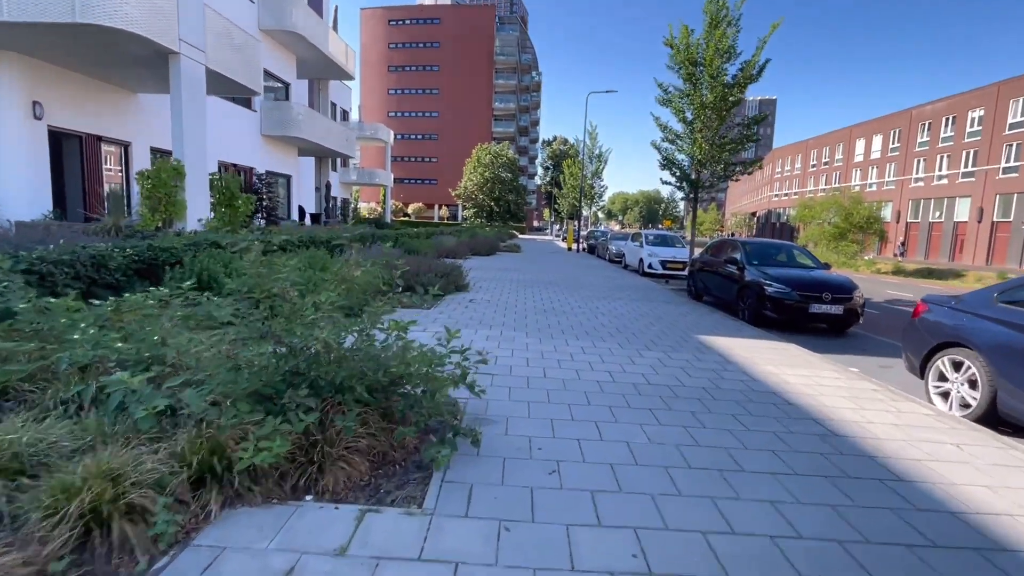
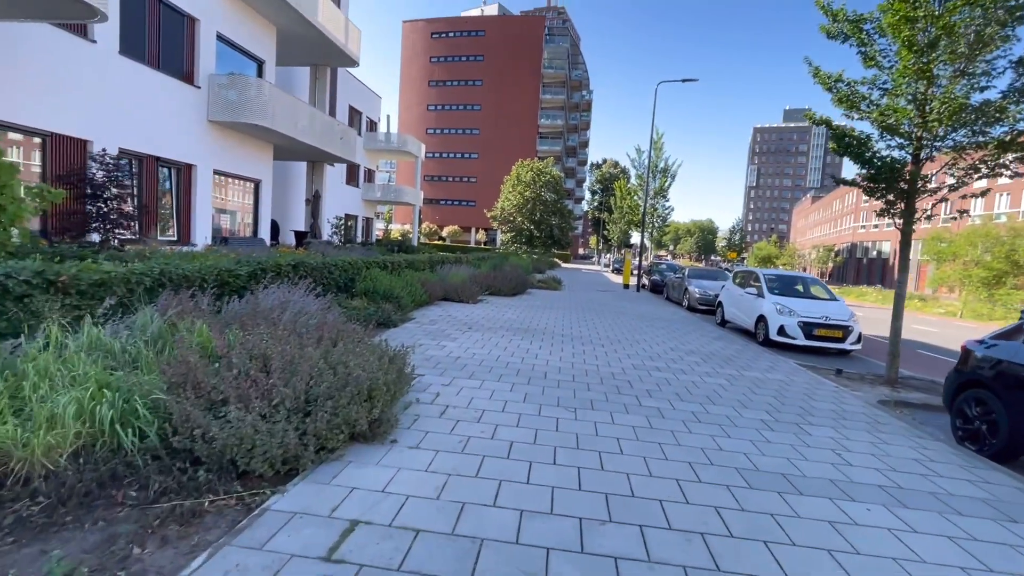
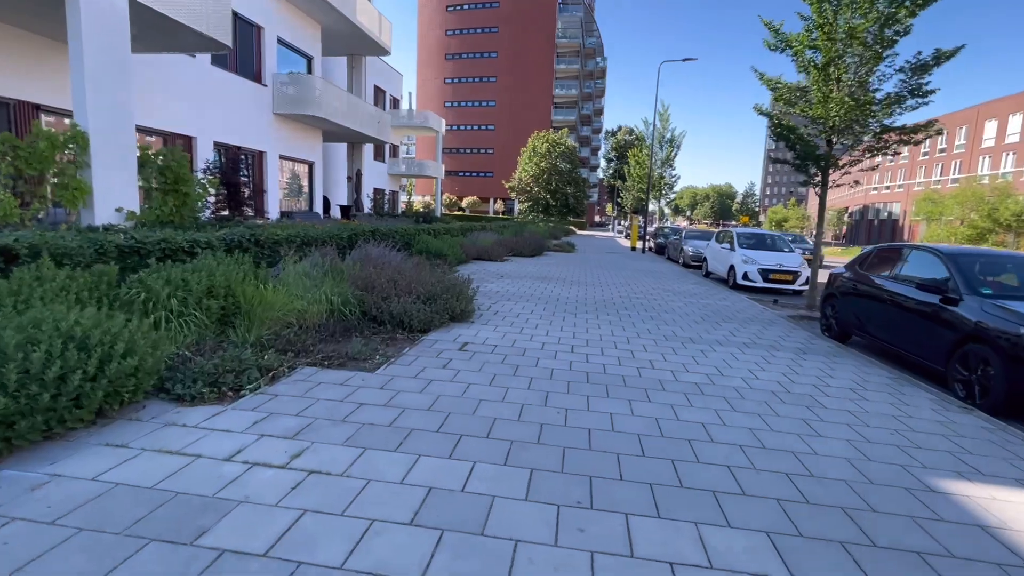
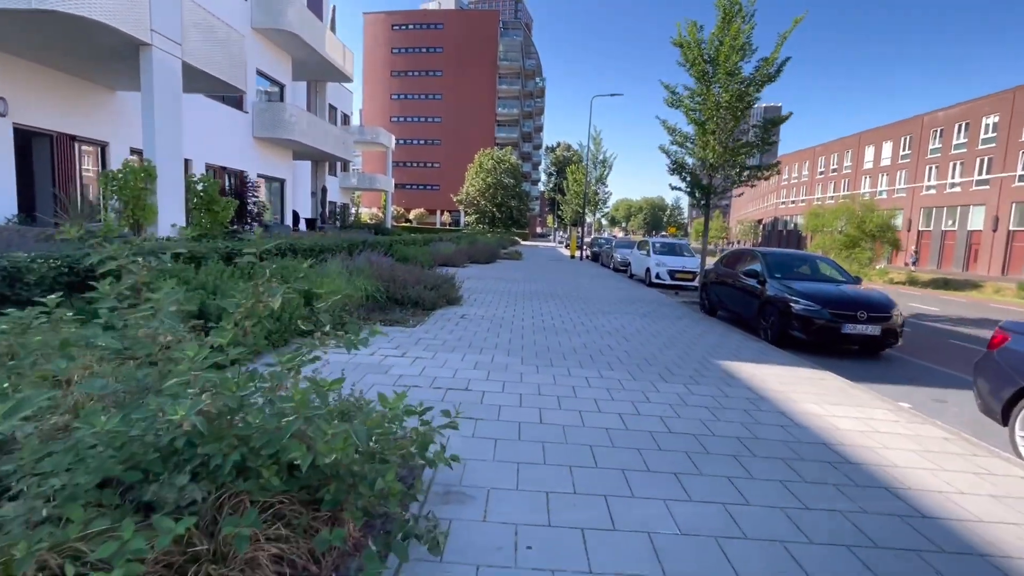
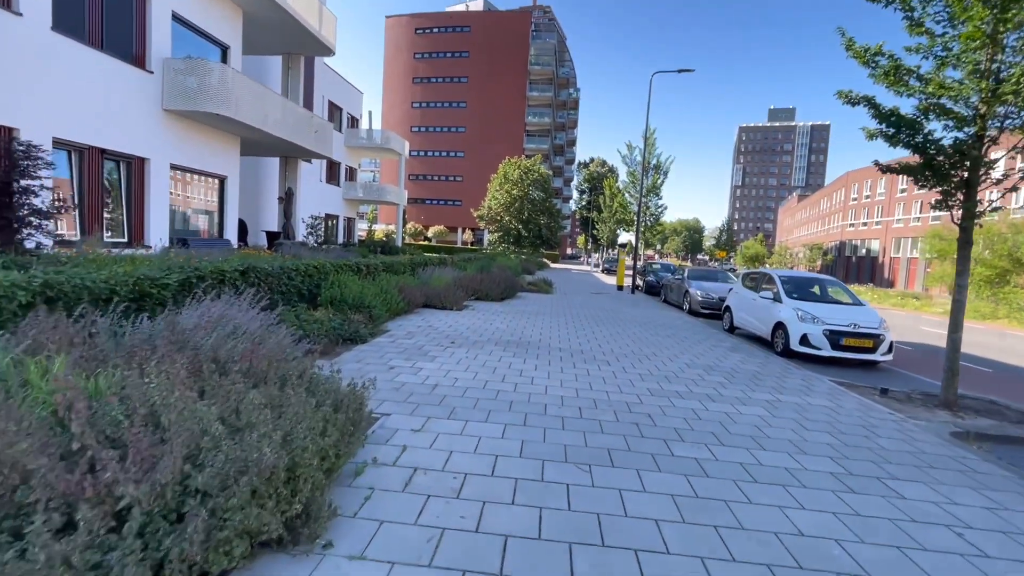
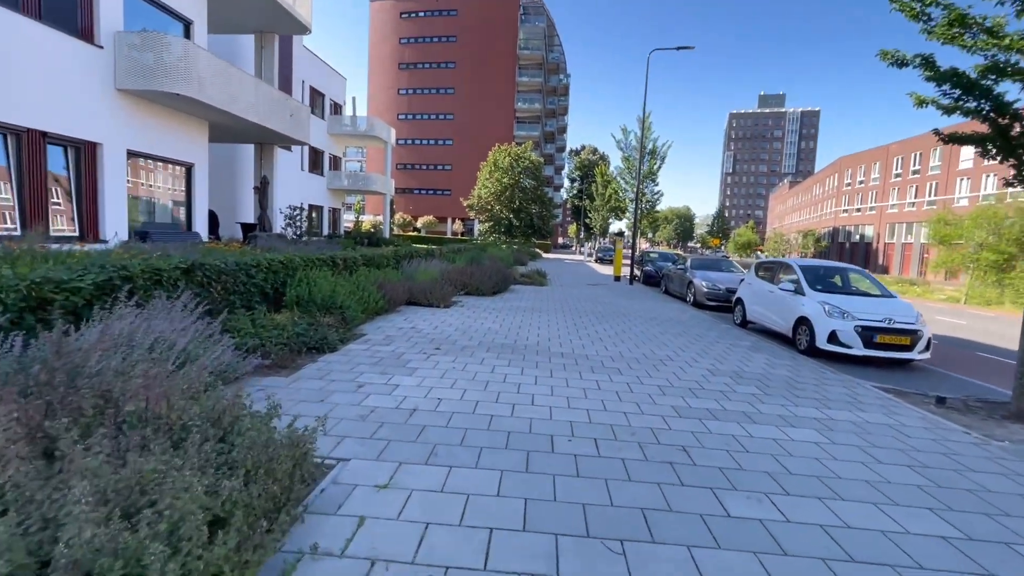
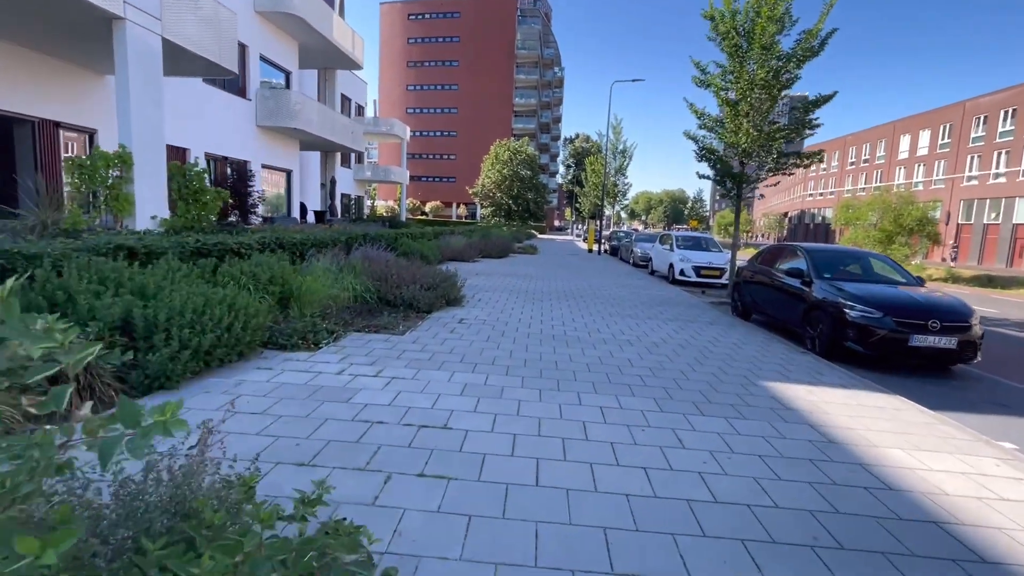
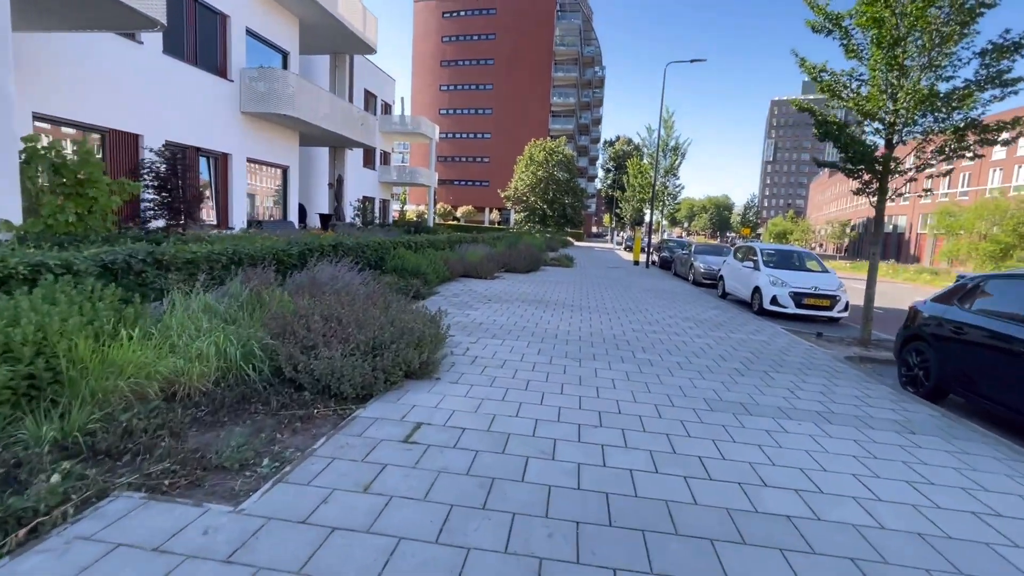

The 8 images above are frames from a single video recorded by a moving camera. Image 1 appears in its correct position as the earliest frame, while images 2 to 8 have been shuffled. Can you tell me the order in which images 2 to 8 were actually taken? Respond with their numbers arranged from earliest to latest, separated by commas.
4, 7, 3, 8, 2, 5, 6
